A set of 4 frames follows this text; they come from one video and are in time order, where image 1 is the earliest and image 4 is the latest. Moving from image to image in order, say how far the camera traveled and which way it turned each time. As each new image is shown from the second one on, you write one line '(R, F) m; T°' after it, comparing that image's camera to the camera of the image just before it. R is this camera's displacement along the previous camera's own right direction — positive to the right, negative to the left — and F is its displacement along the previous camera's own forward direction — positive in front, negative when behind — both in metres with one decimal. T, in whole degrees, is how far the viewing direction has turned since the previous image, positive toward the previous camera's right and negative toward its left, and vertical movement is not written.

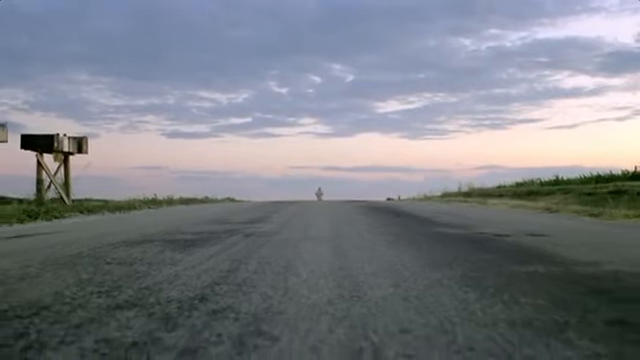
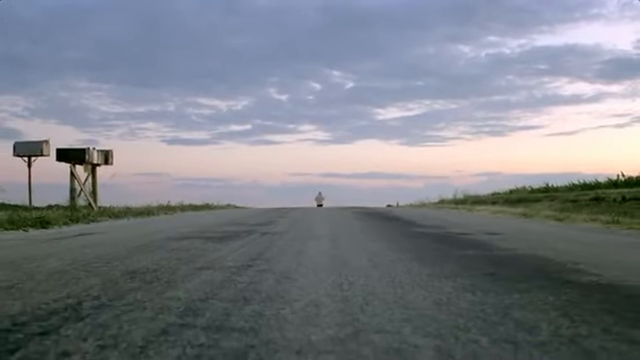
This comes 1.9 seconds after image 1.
(0.0, -1.0) m; -1°
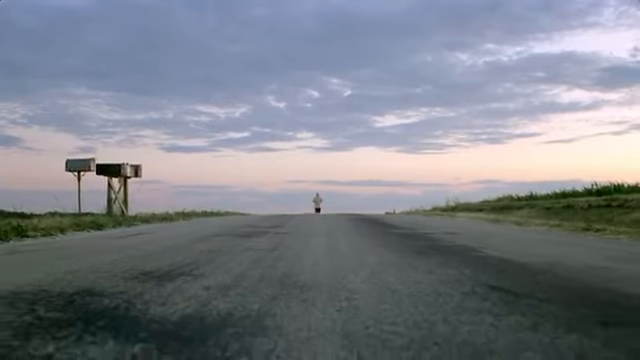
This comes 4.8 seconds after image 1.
(-0.1, -0.7) m; 0°
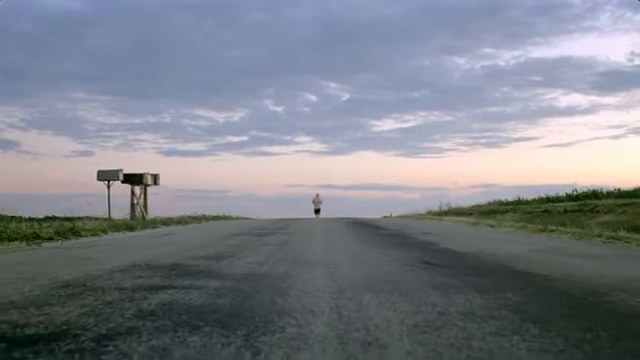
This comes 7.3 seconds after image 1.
(0.0, -0.3) m; 0°
